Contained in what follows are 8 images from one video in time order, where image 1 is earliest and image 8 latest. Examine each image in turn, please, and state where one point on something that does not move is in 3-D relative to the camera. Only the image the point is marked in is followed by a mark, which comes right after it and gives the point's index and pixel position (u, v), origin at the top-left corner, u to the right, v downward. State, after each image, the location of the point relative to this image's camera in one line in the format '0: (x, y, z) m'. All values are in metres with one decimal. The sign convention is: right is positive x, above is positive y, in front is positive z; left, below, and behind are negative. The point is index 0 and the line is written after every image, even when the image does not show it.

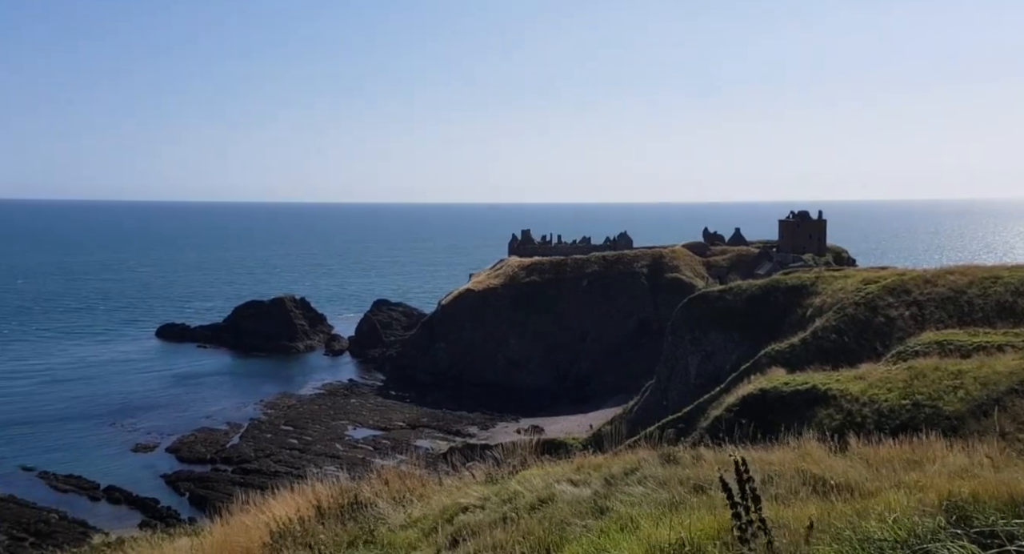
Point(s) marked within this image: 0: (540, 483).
0: (+0.4, -4.3, +19.9) m
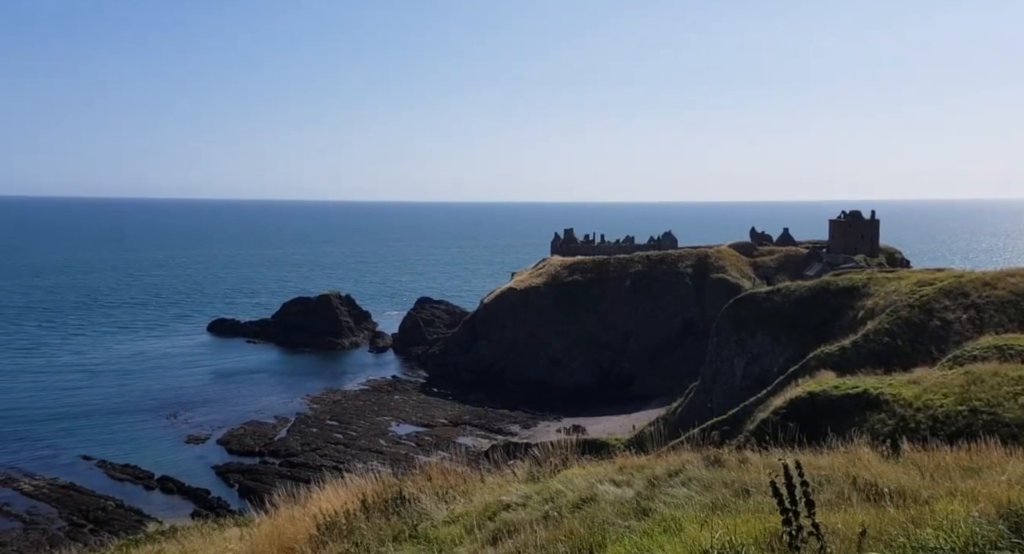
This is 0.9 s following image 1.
0: (+1.3, -4.3, +19.8) m
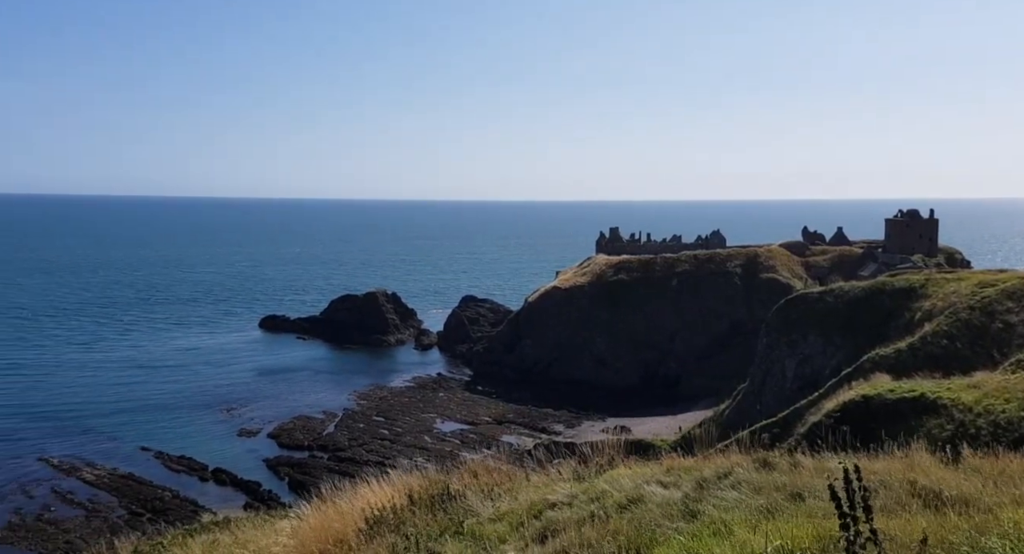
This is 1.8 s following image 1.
0: (+2.3, -4.2, +19.6) m
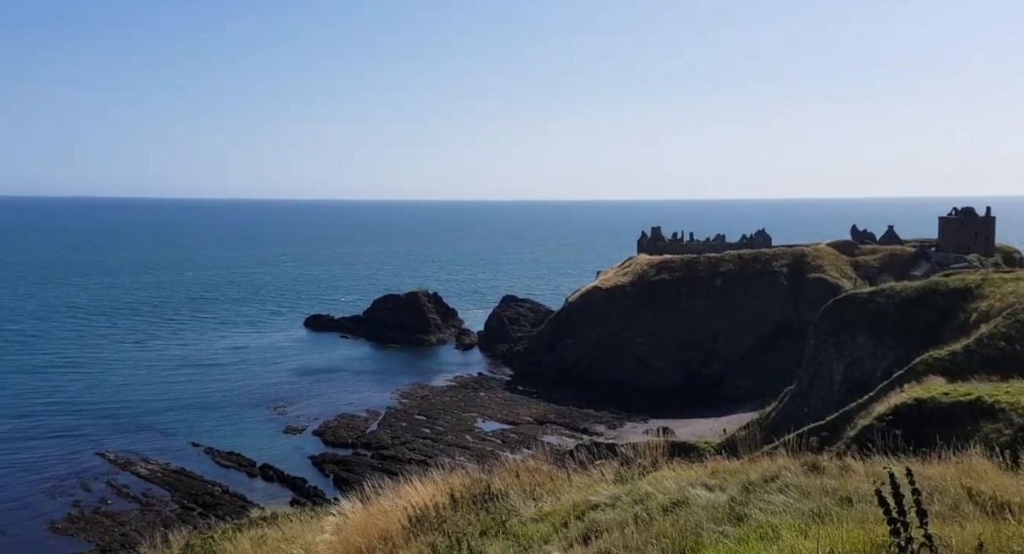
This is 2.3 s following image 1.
0: (+3.2, -4.2, +19.2) m
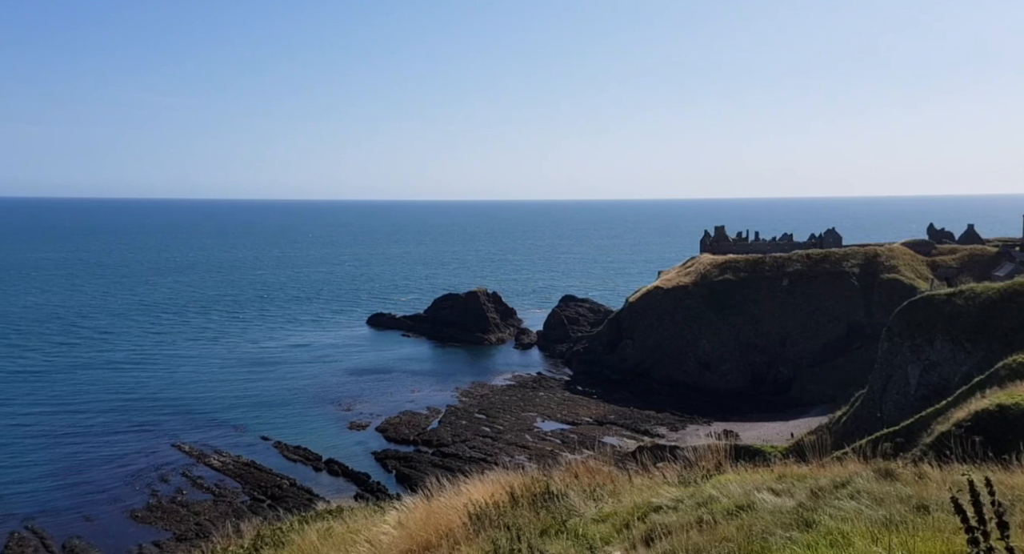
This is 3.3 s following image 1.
0: (+4.4, -4.1, +18.6) m
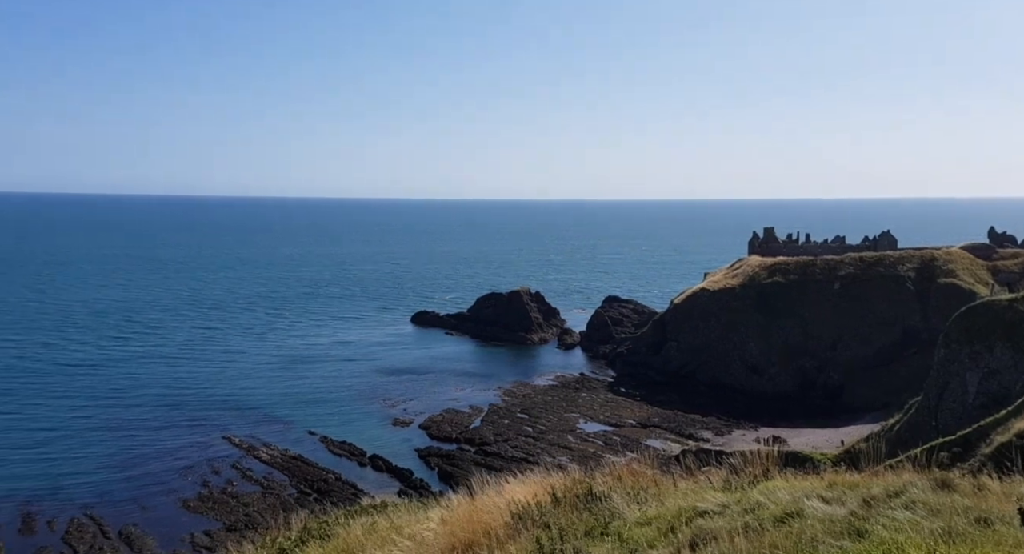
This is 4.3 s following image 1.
0: (+5.2, -4.1, +18.0) m
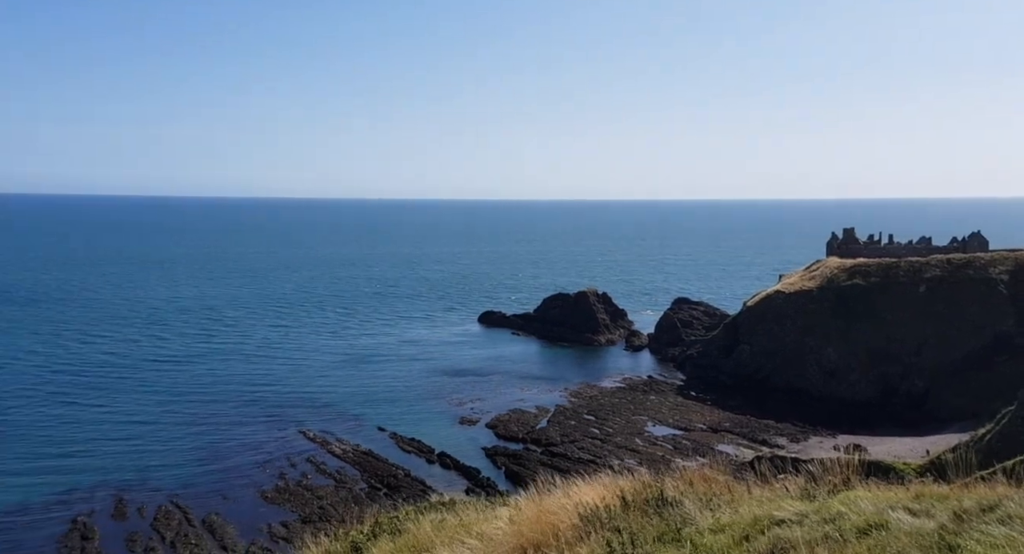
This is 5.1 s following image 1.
0: (+6.5, -4.0, +16.9) m
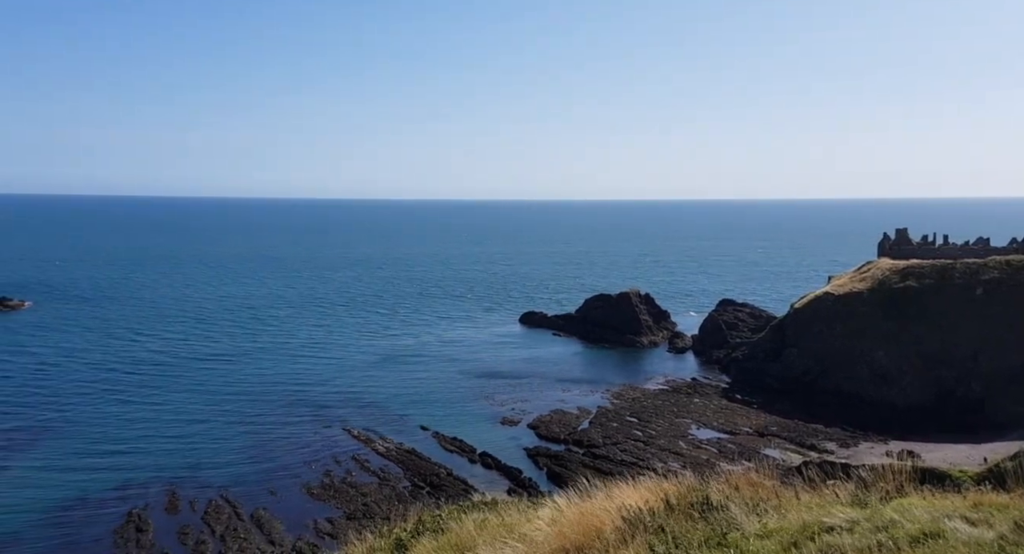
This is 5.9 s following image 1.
0: (+7.3, -4.0, +16.2) m
